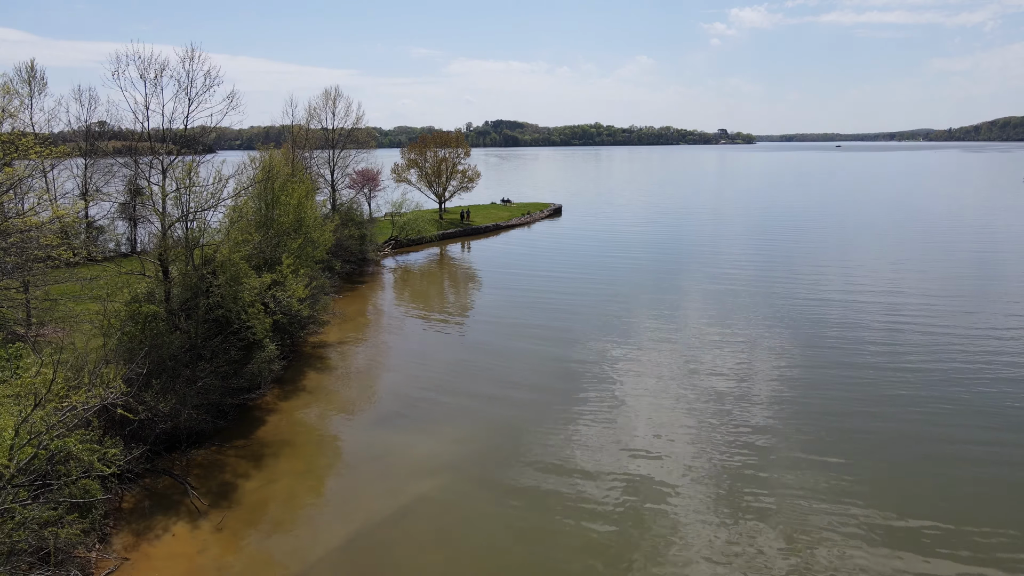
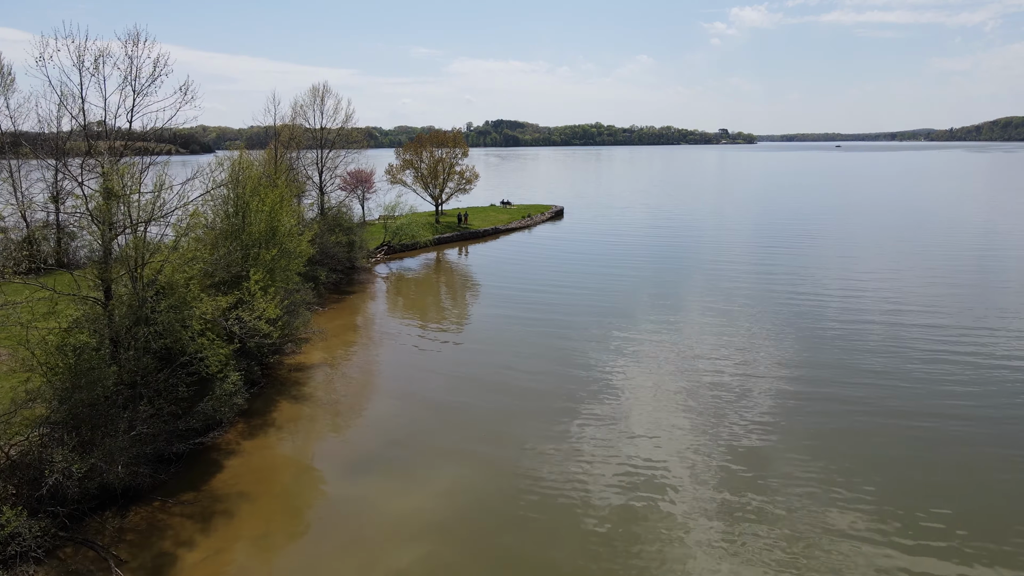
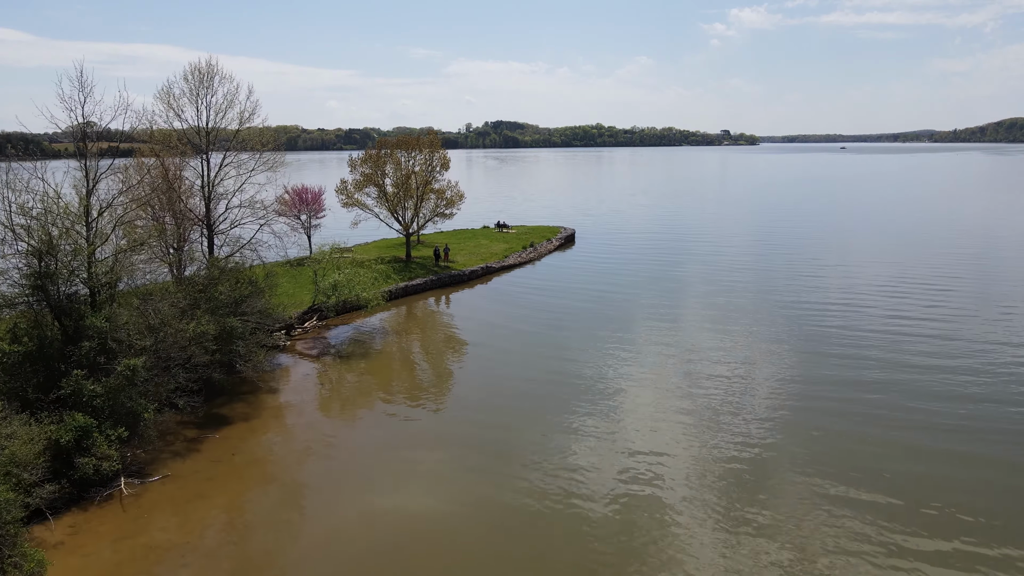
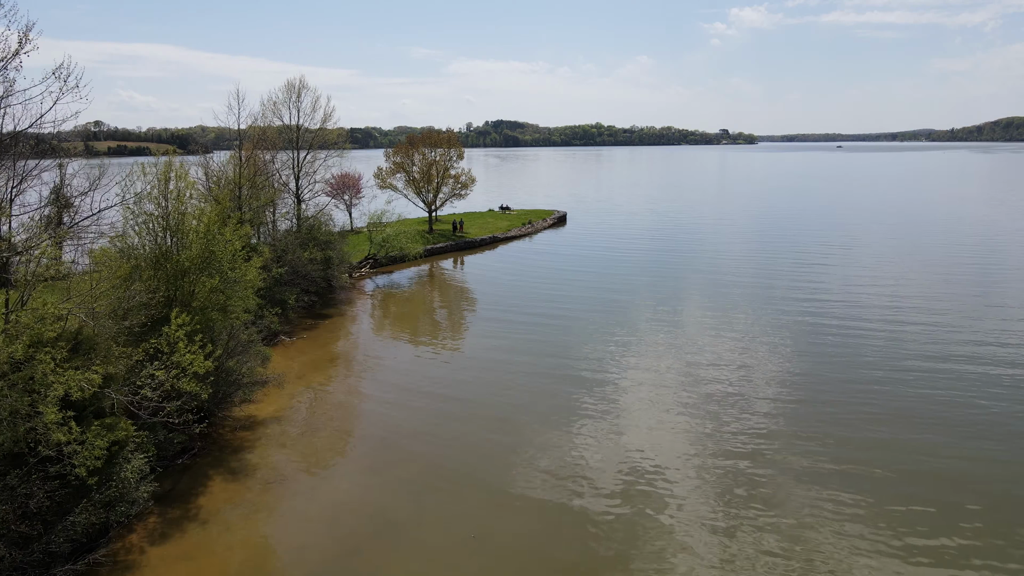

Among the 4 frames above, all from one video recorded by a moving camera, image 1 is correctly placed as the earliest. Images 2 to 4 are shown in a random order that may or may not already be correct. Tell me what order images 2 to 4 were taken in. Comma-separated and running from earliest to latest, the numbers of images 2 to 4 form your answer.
2, 4, 3
